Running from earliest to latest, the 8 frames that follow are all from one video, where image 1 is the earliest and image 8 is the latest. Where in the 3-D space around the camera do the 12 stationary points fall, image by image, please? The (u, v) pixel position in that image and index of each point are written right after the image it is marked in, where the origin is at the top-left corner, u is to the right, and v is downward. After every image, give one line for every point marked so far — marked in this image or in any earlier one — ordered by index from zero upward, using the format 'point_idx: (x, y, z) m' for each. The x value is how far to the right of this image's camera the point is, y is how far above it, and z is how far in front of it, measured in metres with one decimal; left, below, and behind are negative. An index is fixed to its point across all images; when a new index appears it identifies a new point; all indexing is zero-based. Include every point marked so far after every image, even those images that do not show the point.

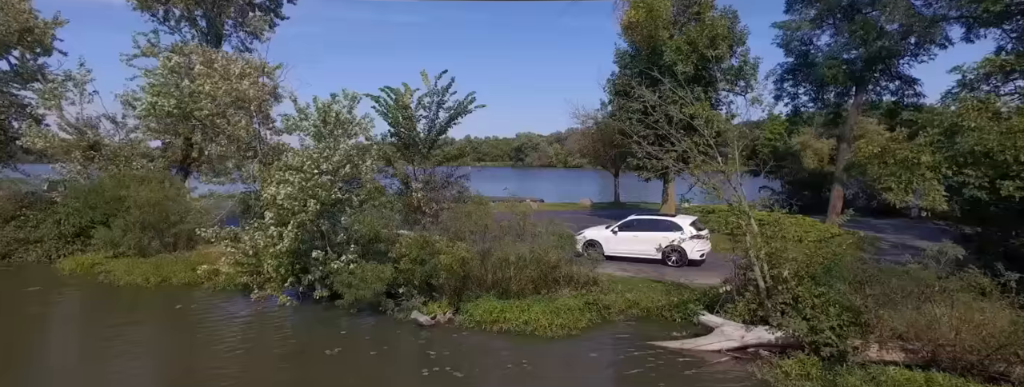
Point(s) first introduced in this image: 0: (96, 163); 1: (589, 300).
0: (-12.5, +0.9, +16.8) m
1: (+1.2, -1.7, +8.9) m
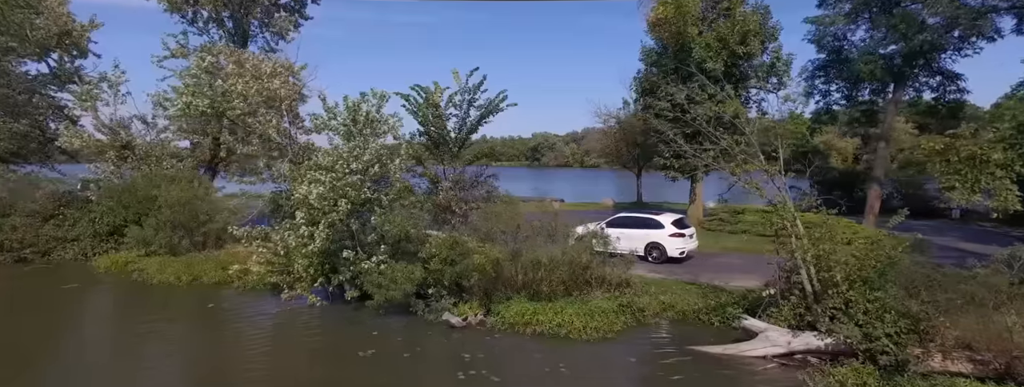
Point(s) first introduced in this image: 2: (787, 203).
0: (-11.8, +0.9, +17.1) m
1: (+1.7, -1.7, +8.7) m
2: (+3.4, -0.1, +6.9) m
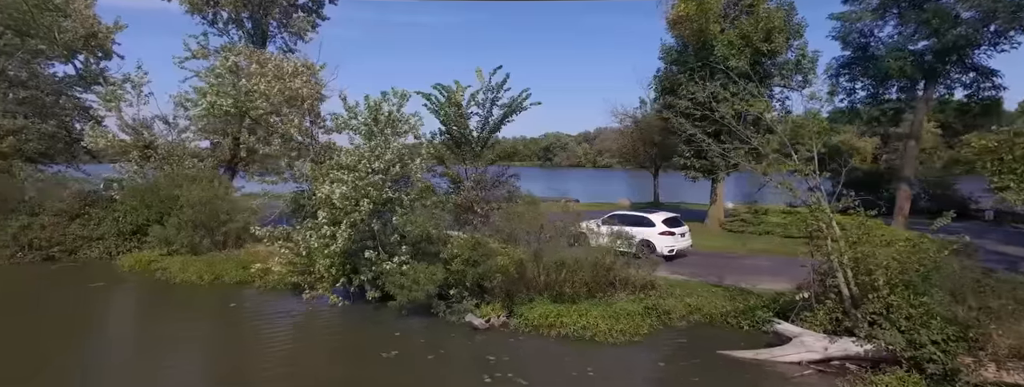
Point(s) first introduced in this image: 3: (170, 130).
0: (-11.2, +1.0, +17.2) m
1: (+2.1, -1.7, +8.6) m
2: (+3.8, -0.1, +6.7) m
3: (-11.2, +2.1, +18.1) m
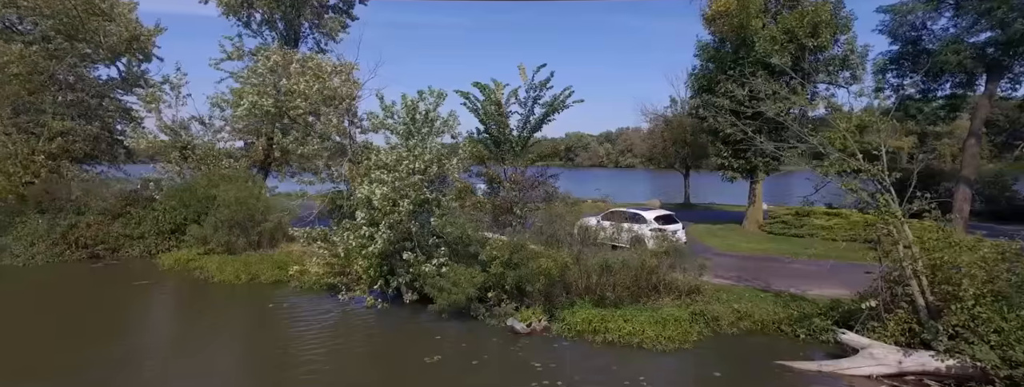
0: (-10.2, +1.0, +17.5) m
1: (+2.7, -1.8, +8.3) m
2: (+4.3, -0.2, +6.3) m
3: (-10.2, +2.1, +18.3) m
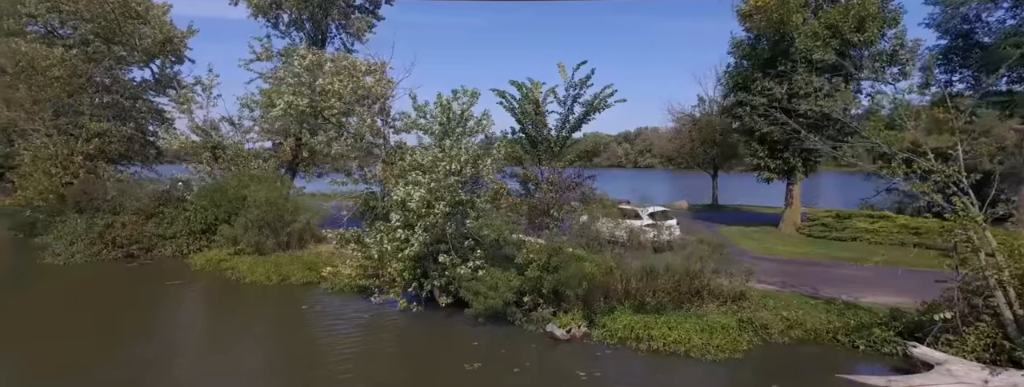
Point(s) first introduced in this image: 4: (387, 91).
0: (-9.3, +1.0, +17.6) m
1: (+3.3, -1.8, +7.9) m
2: (+4.8, -0.2, +5.9) m
3: (-9.2, +2.1, +18.4) m
4: (-2.4, +1.9, +10.5) m
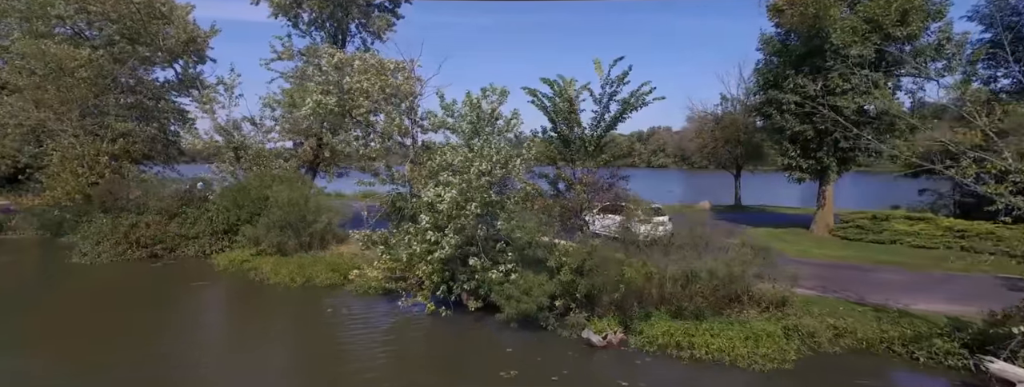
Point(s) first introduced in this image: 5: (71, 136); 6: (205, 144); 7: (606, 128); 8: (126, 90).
0: (-8.6, +1.0, +17.5) m
1: (+3.8, -1.8, +7.6) m
2: (+5.3, -0.2, +5.6) m
3: (-8.5, +2.1, +18.4) m
4: (-1.8, +1.9, +10.3) m
5: (-14.1, +1.8, +17.8) m
6: (-9.9, +1.6, +17.6) m
7: (+1.6, +1.2, +10.2) m
8: (-13.0, +3.5, +18.7) m
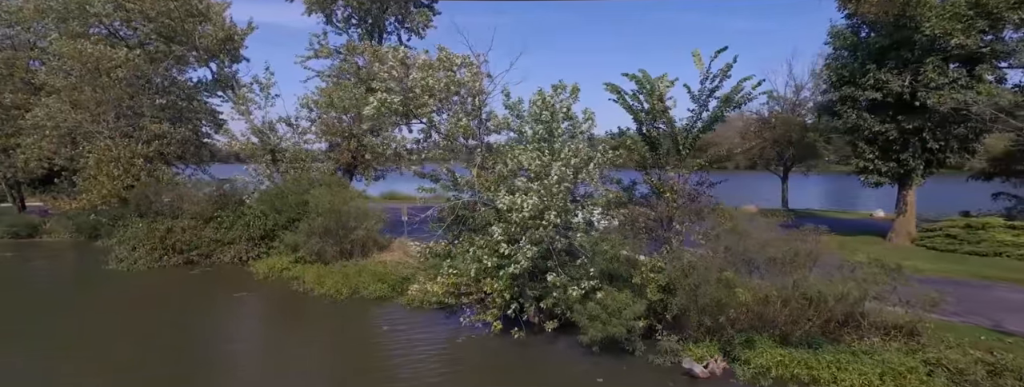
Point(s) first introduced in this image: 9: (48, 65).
0: (-7.1, +0.8, +16.9) m
1: (+4.9, -1.9, +6.5) m
2: (+6.3, -0.3, +4.4) m
3: (-7.0, +2.0, +17.7) m
4: (-0.6, +1.8, +9.4) m
5: (-12.7, +1.7, +17.3) m
6: (-8.4, +1.5, +17.0) m
7: (+2.8, +1.1, +9.2) m
8: (-11.5, +3.4, +18.2) m
9: (-15.8, +4.4, +18.9) m
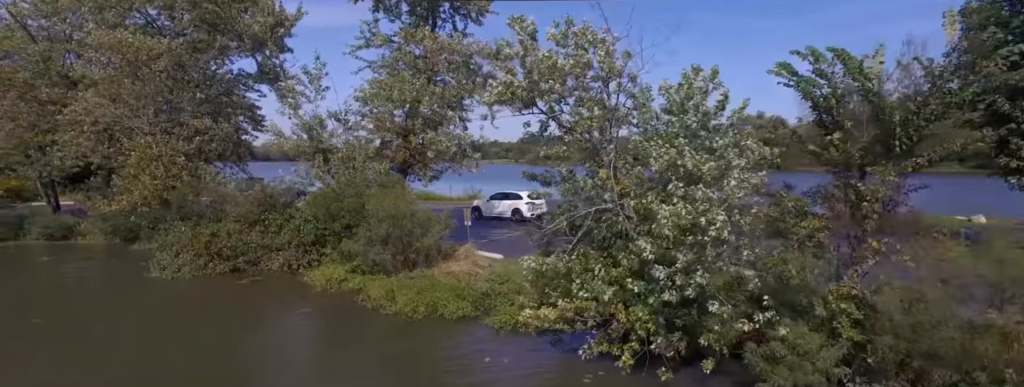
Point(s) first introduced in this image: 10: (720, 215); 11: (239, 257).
0: (-5.0, +0.8, +15.3) m
1: (+6.6, -2.0, +4.5) m
2: (+7.9, -0.5, +2.4) m
3: (-4.8, +1.9, +16.1) m
4: (+1.2, +1.7, +7.6) m
5: (-10.5, +1.7, +15.9) m
6: (-6.3, +1.5, +15.5) m
7: (+4.6, +1.0, +7.3) m
8: (-9.3, +3.4, +16.8) m
9: (-13.6, +4.3, +17.6) m
10: (+2.0, -0.2, +6.0) m
11: (-7.2, -1.7, +14.5) m
